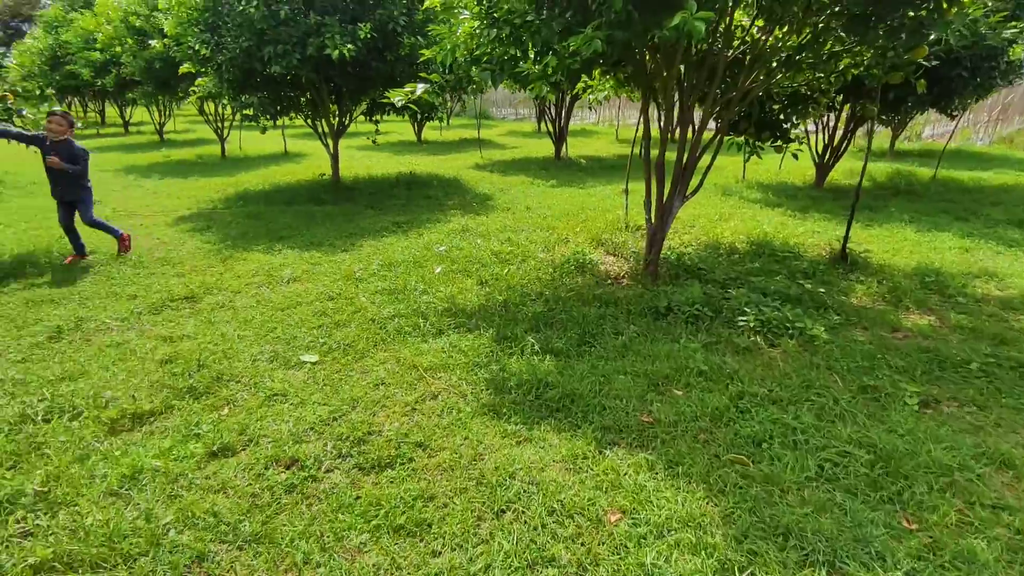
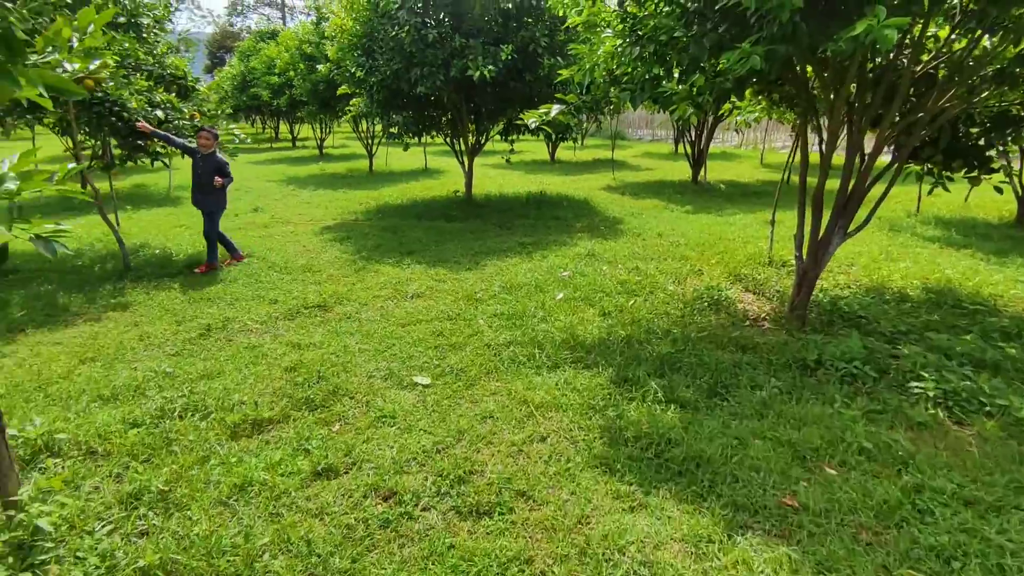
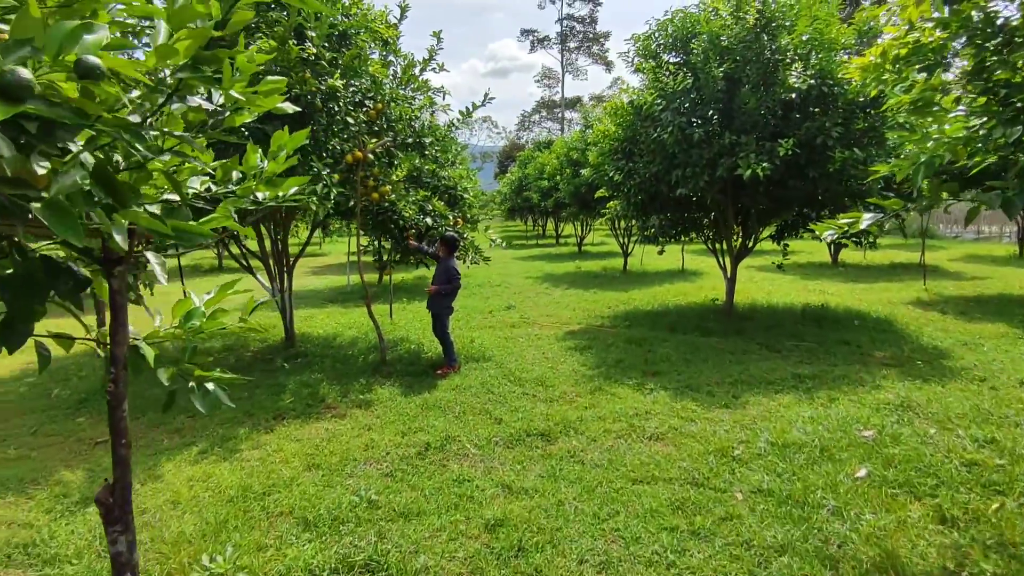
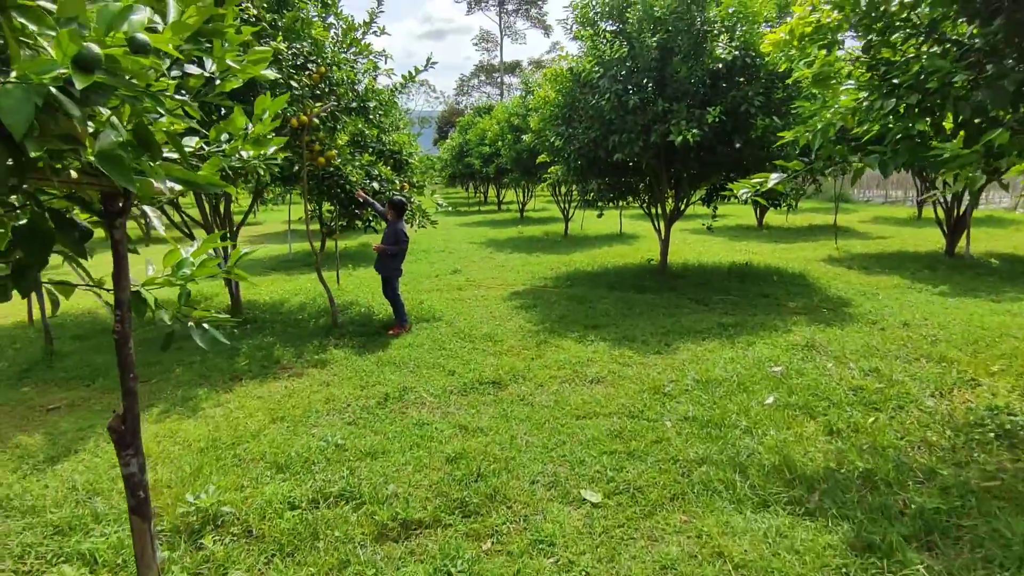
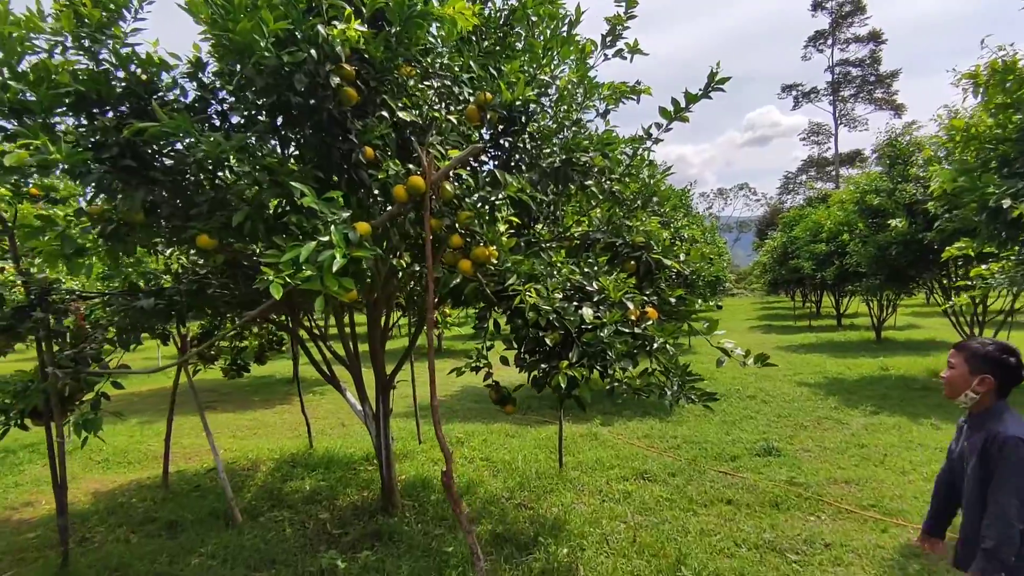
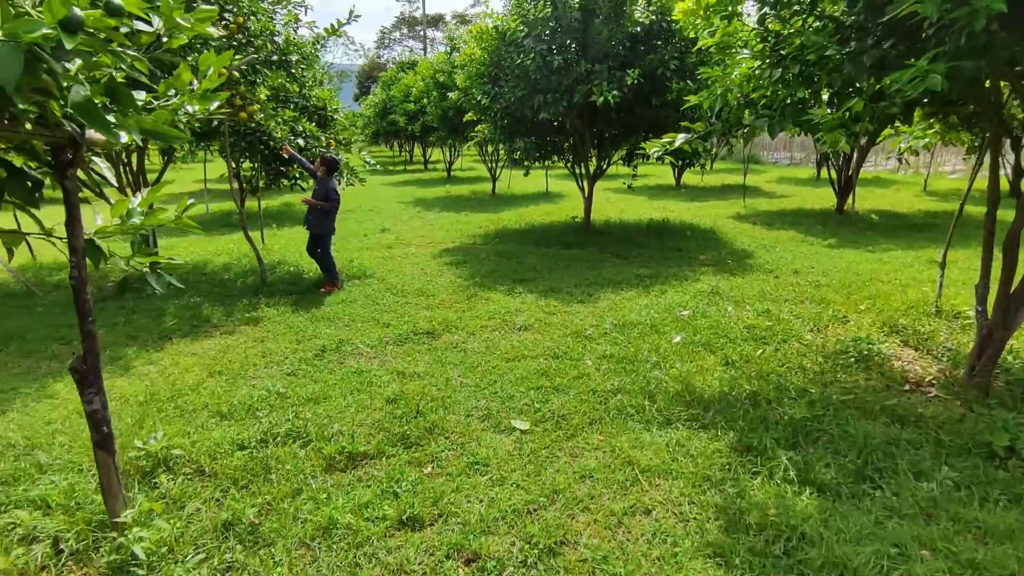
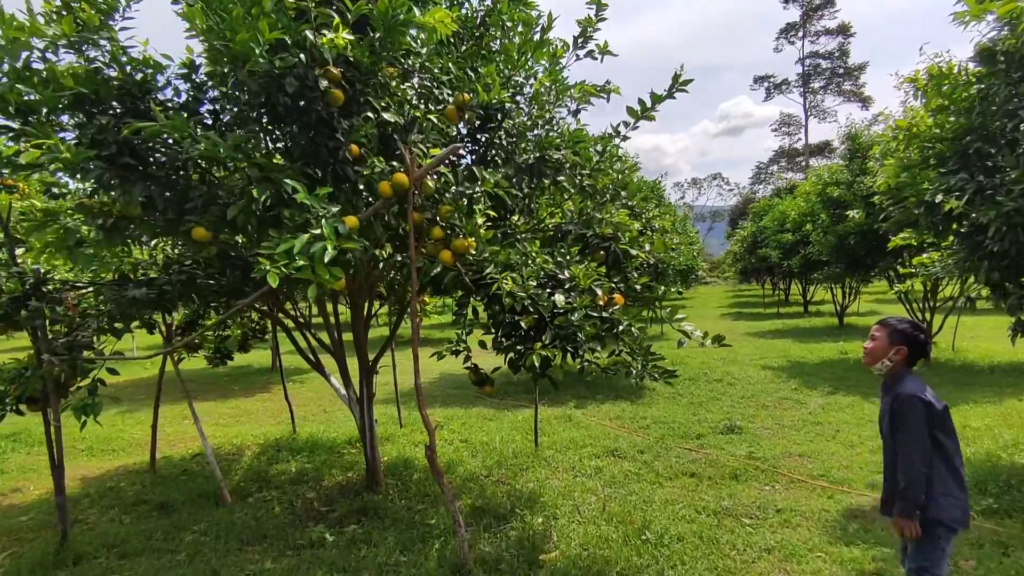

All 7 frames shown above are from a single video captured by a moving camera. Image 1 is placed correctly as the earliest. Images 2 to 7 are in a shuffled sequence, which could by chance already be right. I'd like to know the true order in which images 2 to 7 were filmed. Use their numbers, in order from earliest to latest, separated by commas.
2, 6, 4, 3, 7, 5
